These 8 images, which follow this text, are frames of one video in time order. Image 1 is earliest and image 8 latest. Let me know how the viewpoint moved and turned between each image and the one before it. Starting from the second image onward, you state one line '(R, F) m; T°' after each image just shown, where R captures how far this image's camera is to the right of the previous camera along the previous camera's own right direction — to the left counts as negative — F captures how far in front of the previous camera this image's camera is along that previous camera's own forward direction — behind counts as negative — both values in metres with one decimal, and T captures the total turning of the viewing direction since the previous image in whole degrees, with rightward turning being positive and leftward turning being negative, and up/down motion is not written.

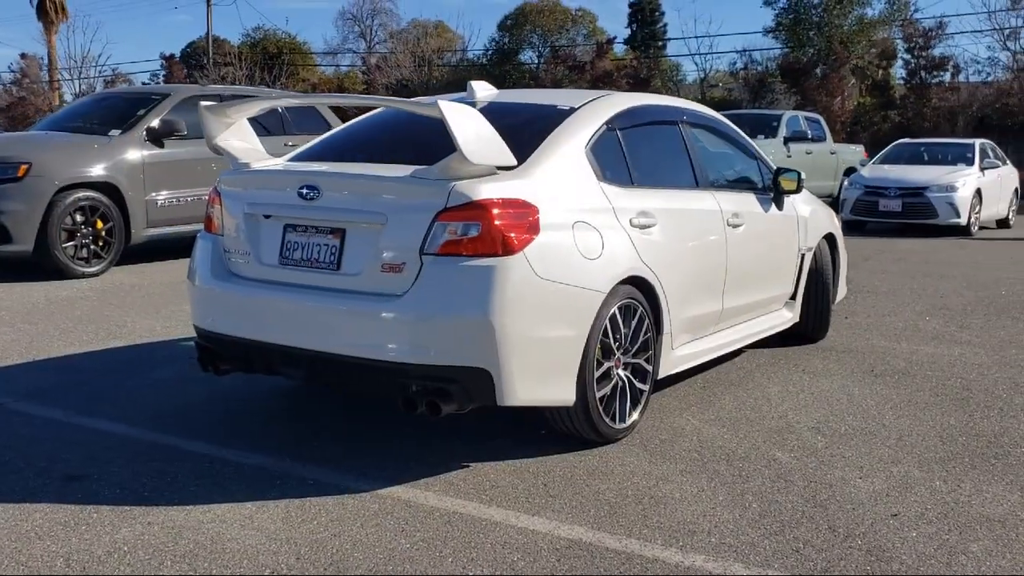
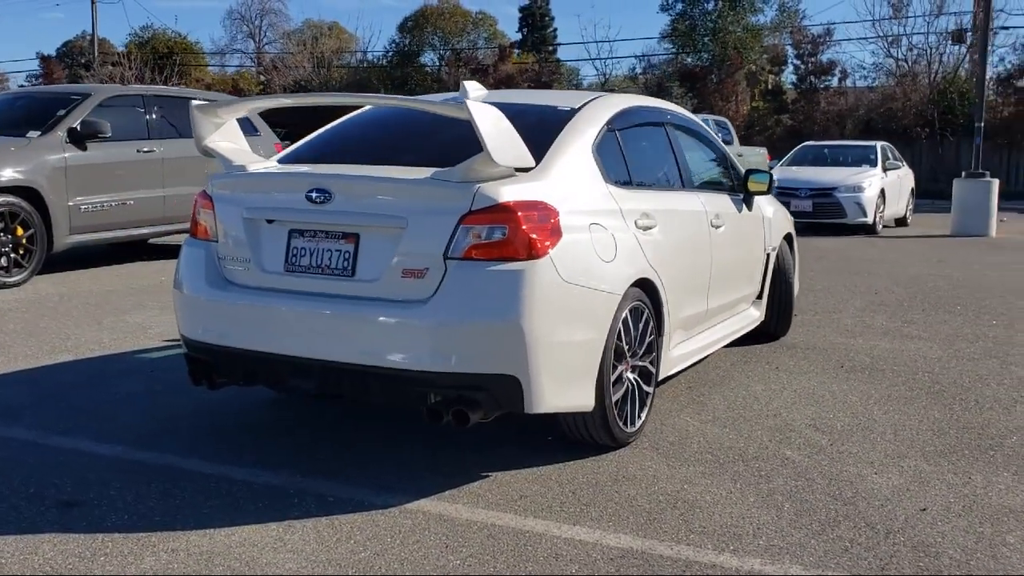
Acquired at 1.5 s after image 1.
(-0.6, +0.1) m; +6°
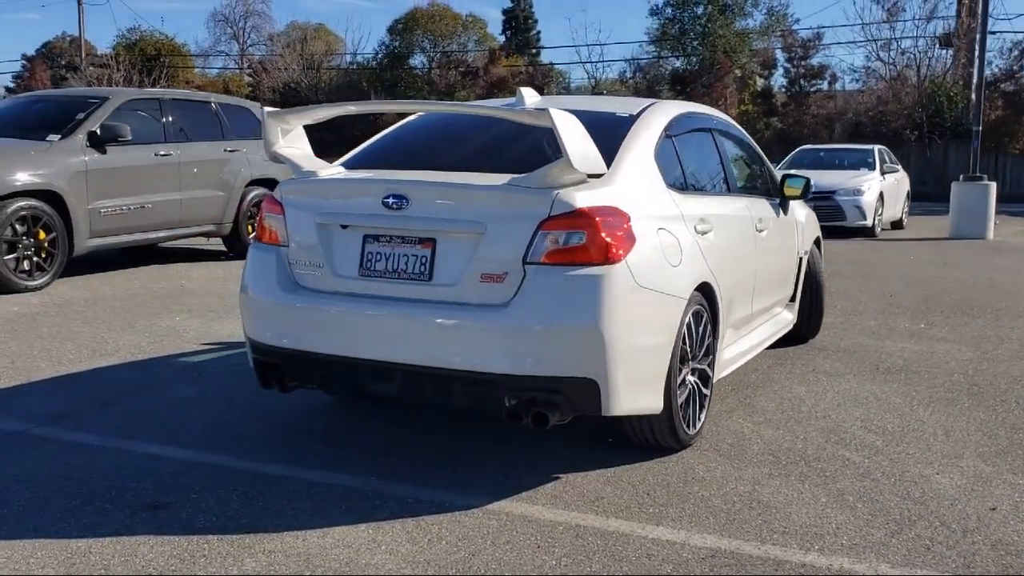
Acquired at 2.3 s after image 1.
(-0.4, -0.1) m; +1°
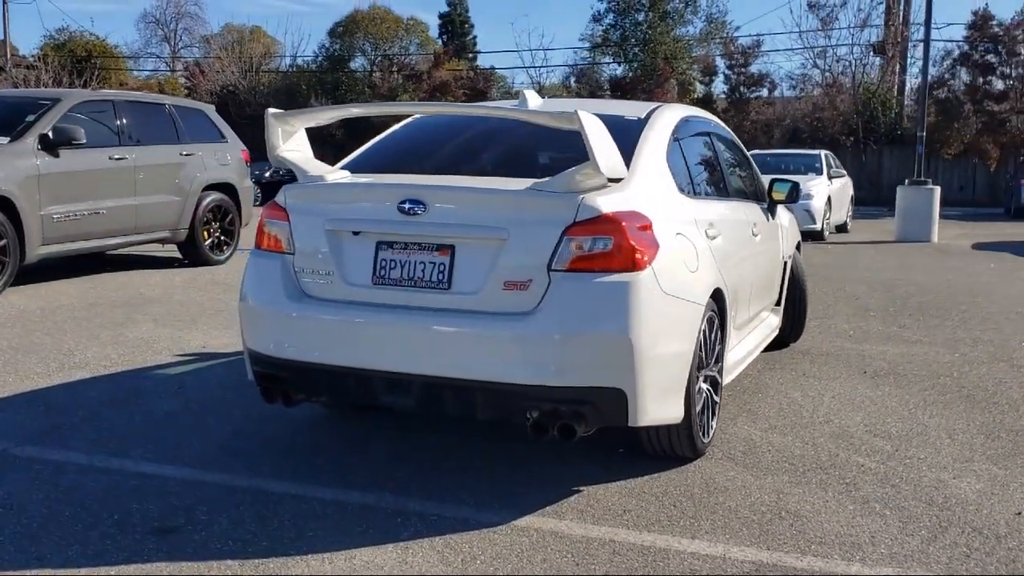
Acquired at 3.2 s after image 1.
(-0.4, +0.2) m; +4°
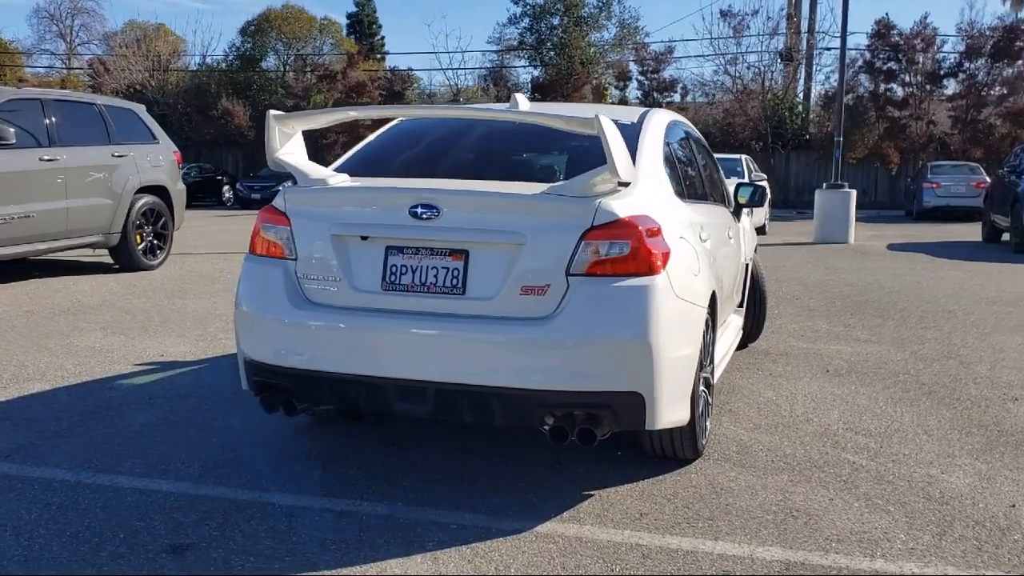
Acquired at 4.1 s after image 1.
(-0.5, +0.1) m; +5°
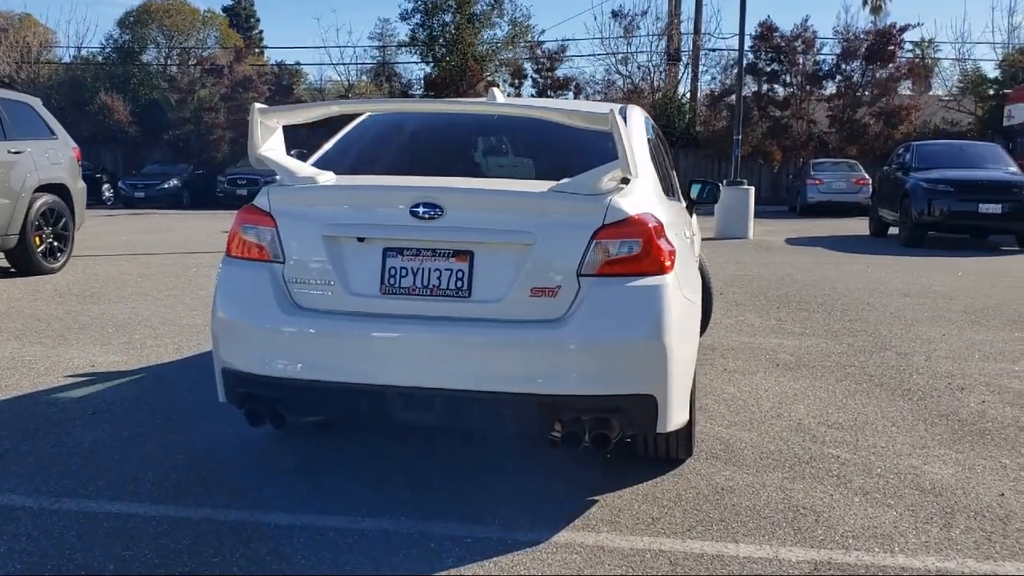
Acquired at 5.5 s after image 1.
(-0.5, +0.2) m; +7°
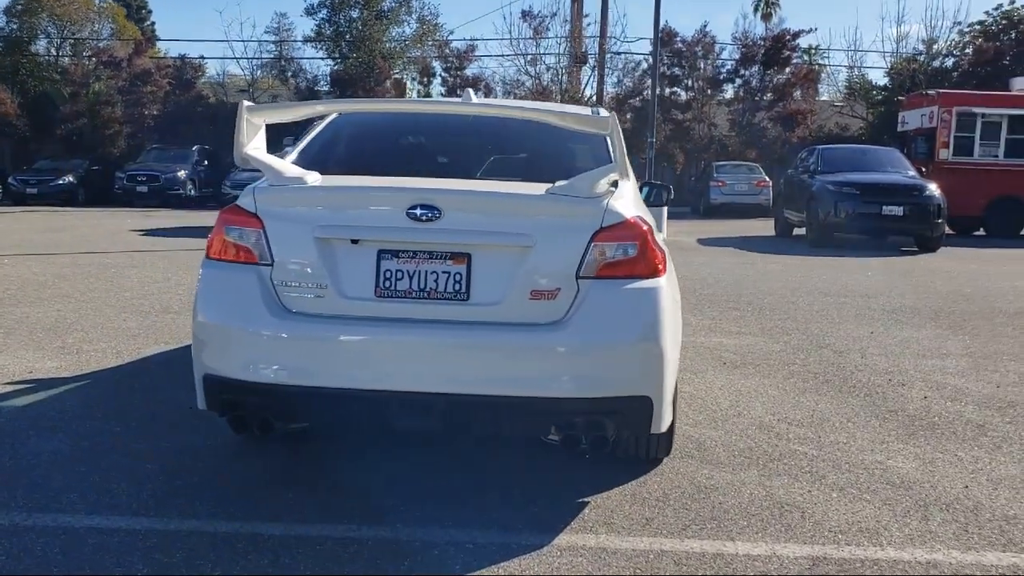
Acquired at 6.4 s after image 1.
(-0.4, 0.0) m; +6°
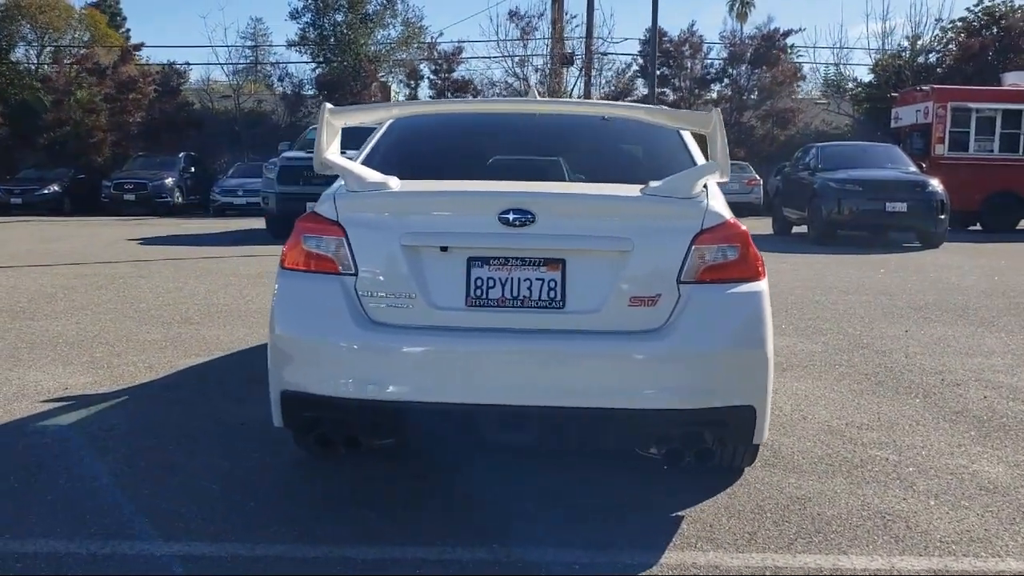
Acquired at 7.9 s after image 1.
(-0.5, +0.2) m; +1°
